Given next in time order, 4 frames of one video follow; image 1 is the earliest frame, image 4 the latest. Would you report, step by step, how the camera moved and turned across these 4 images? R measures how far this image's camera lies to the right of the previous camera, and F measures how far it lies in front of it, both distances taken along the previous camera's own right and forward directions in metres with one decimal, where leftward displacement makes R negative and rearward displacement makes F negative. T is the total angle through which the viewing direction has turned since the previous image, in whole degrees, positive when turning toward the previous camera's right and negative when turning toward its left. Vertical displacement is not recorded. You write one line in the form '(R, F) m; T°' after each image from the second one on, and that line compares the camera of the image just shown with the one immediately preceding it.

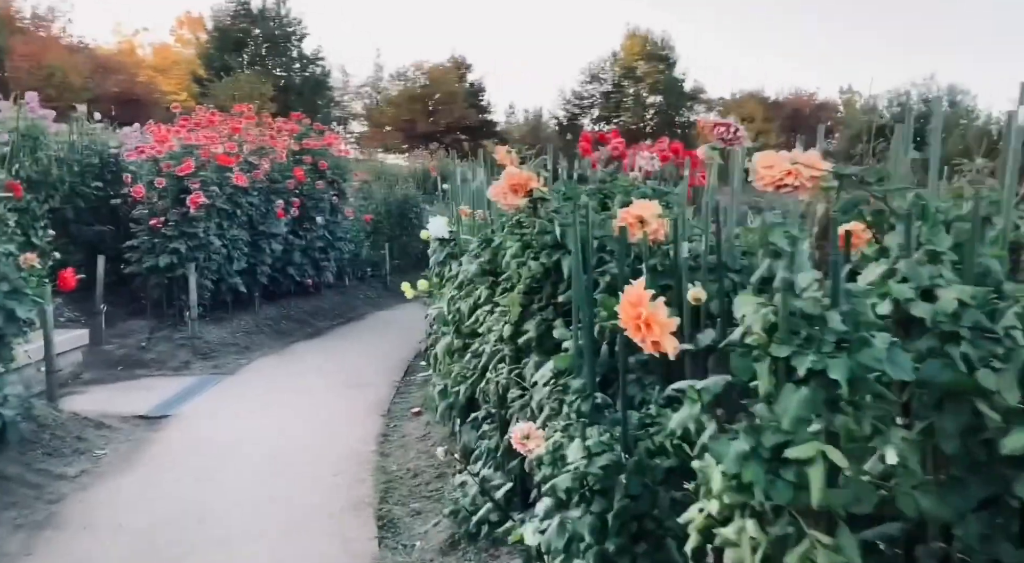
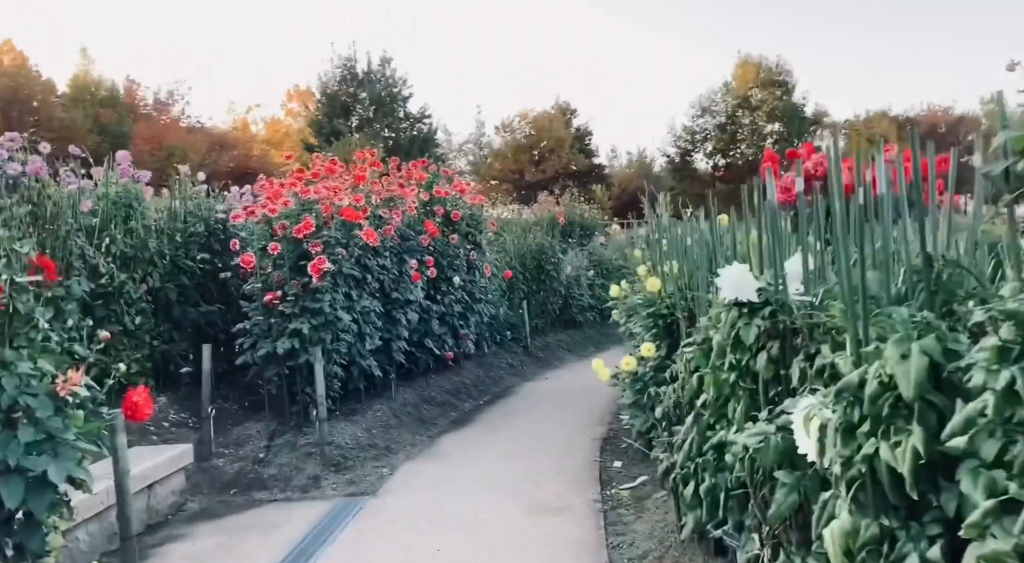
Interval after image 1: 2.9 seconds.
(-0.5, +1.4) m; -7°
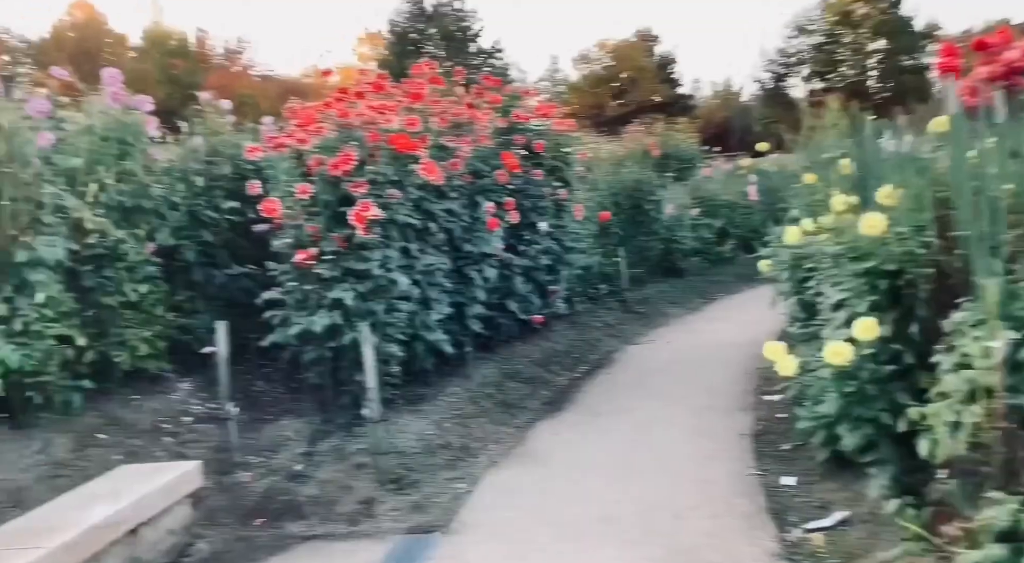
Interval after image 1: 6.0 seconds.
(-0.1, +1.3) m; -5°
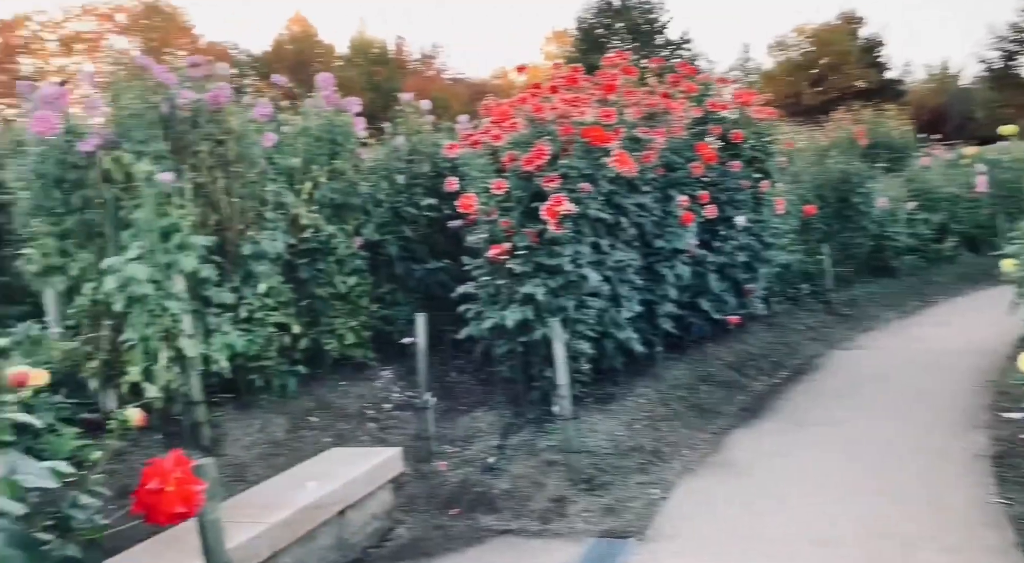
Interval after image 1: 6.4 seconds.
(0.0, +0.1) m; -12°
